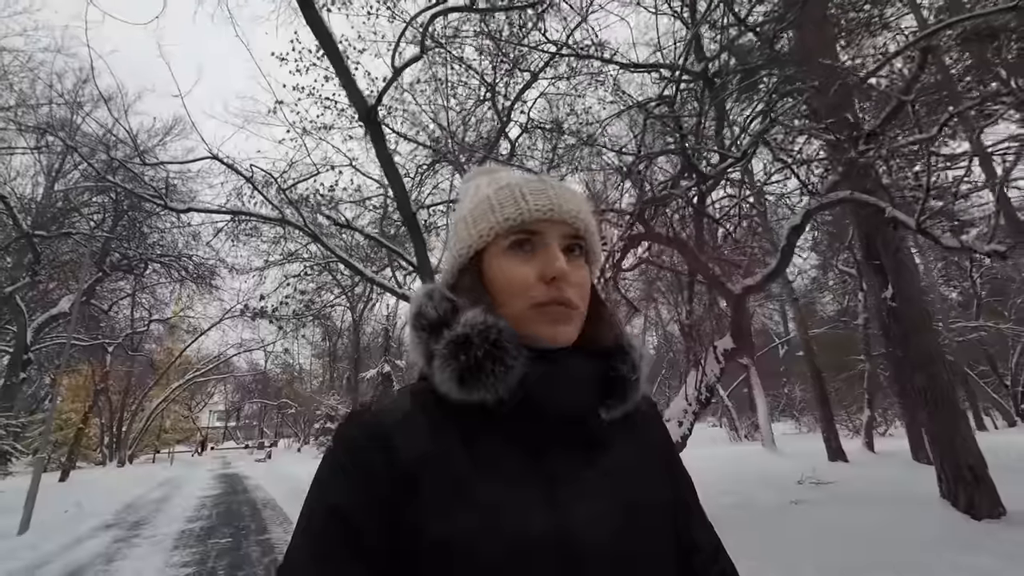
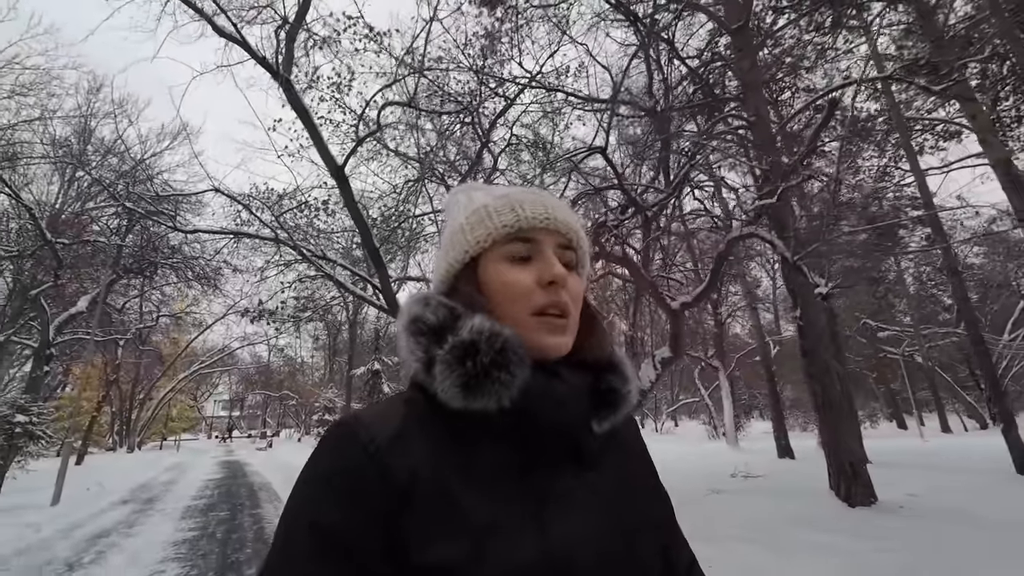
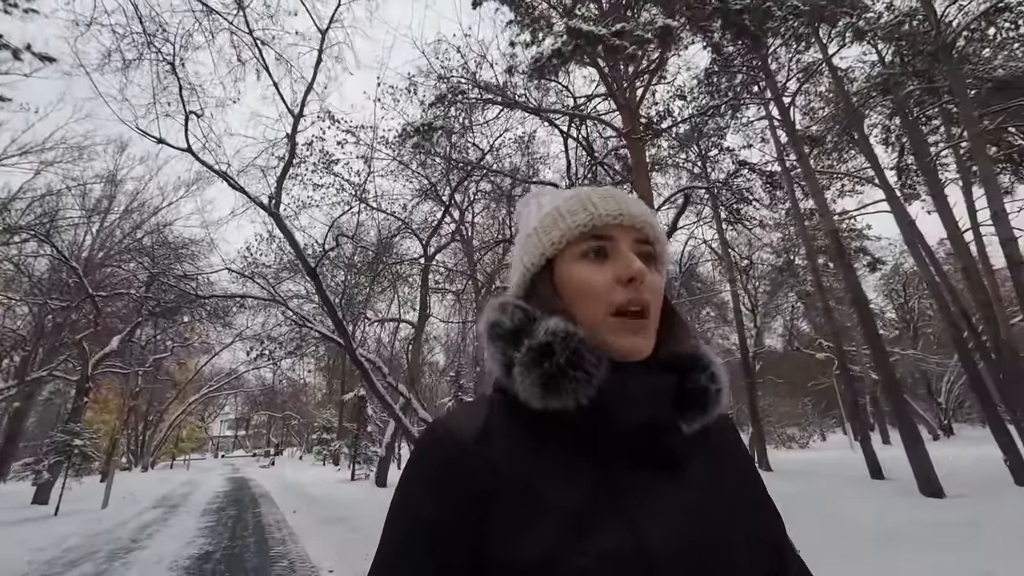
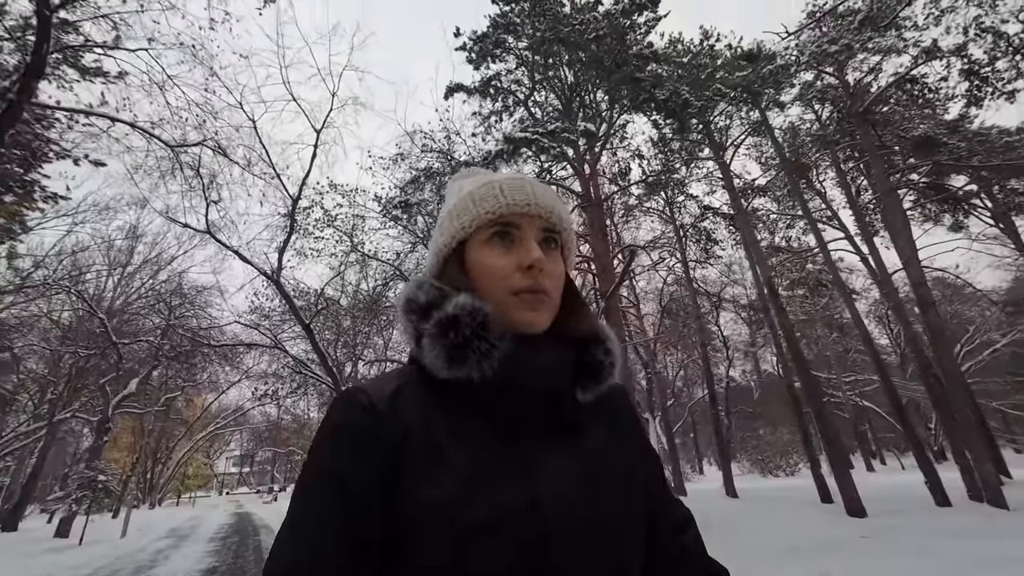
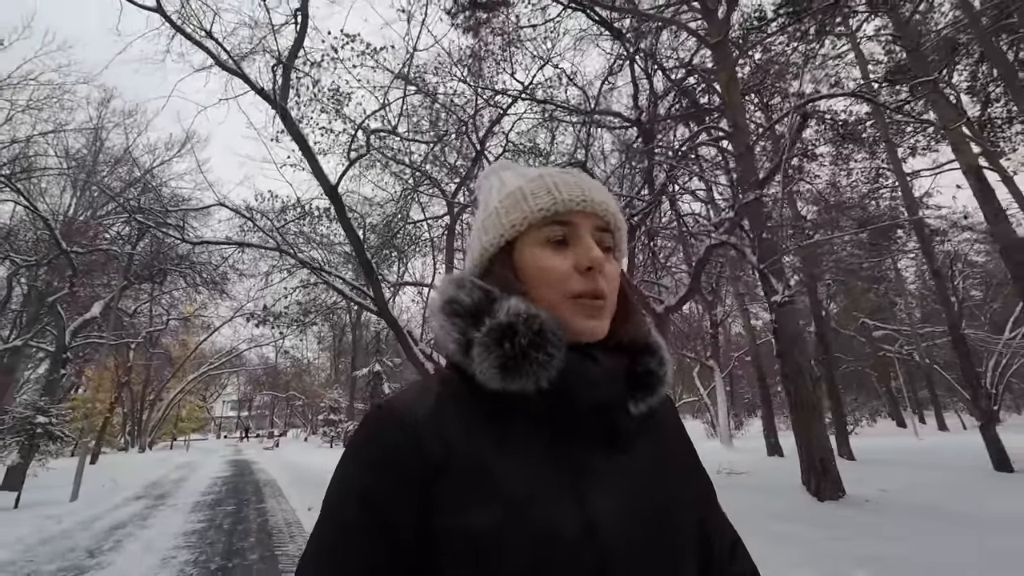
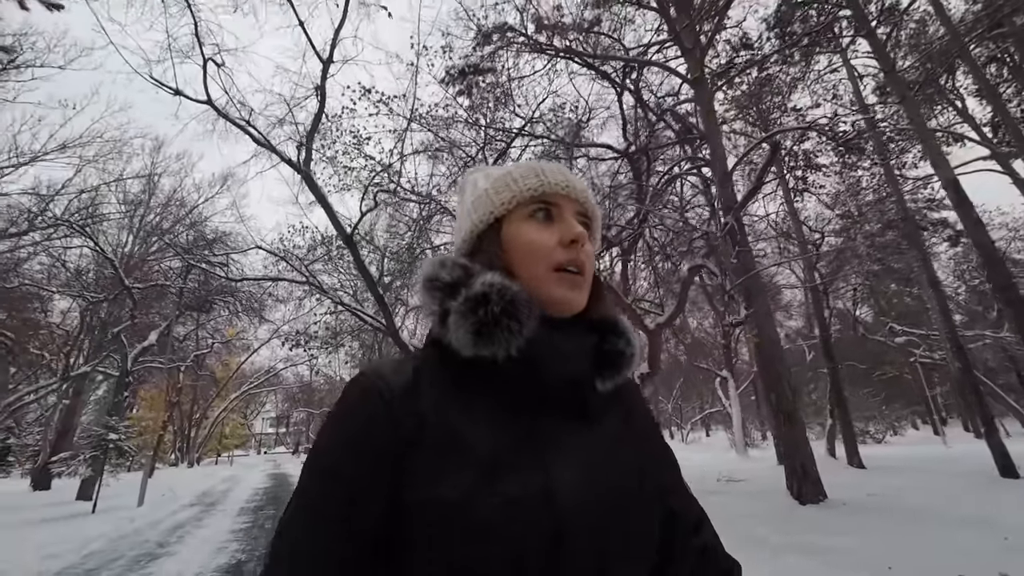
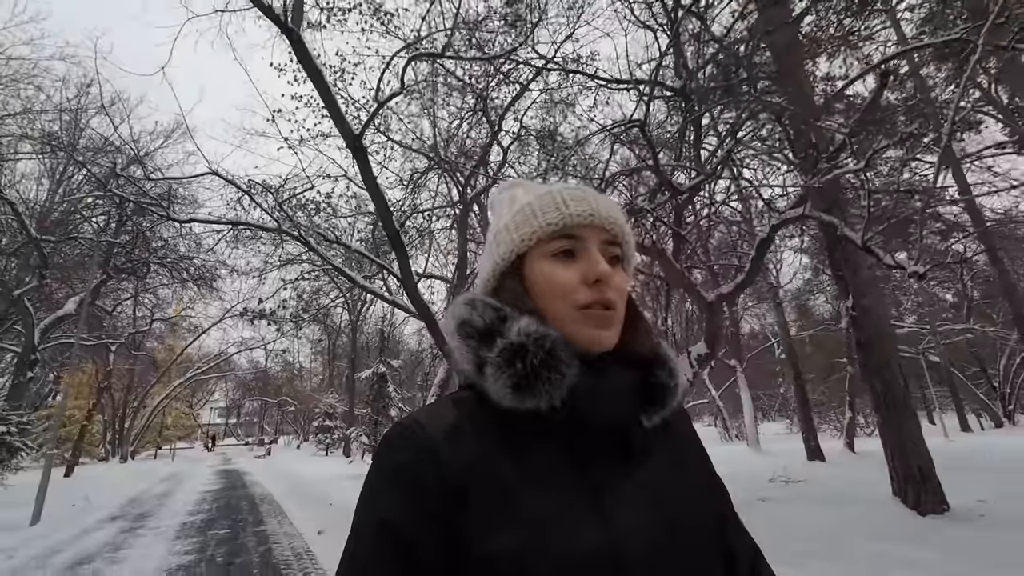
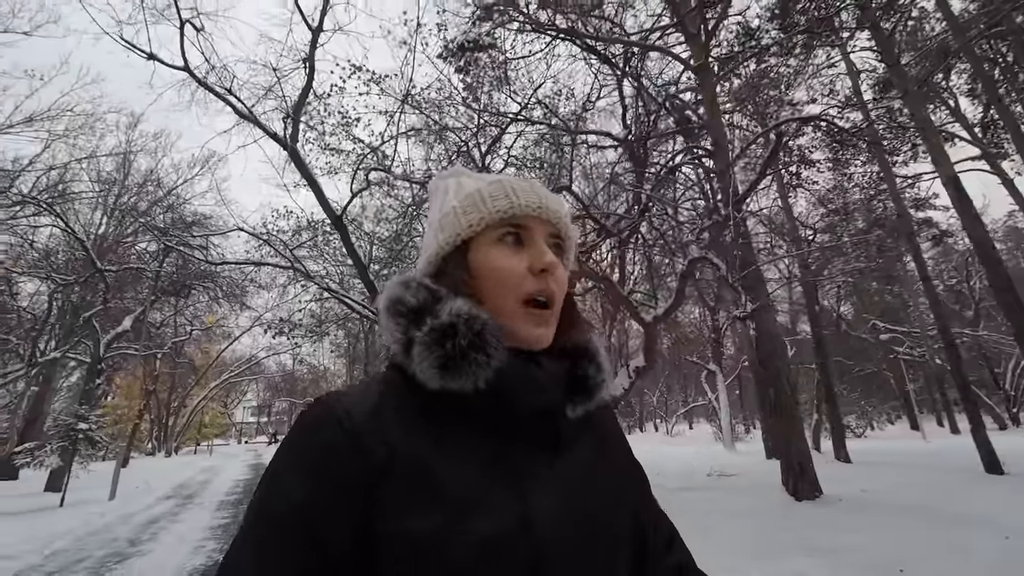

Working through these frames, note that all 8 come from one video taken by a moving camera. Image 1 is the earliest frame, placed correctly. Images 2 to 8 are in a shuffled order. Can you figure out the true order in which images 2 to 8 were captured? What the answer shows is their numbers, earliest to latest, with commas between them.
7, 2, 5, 8, 6, 3, 4
